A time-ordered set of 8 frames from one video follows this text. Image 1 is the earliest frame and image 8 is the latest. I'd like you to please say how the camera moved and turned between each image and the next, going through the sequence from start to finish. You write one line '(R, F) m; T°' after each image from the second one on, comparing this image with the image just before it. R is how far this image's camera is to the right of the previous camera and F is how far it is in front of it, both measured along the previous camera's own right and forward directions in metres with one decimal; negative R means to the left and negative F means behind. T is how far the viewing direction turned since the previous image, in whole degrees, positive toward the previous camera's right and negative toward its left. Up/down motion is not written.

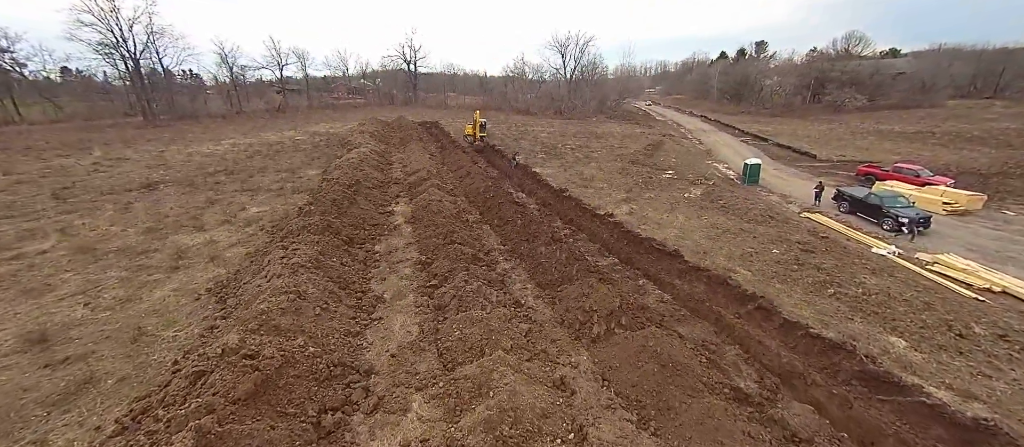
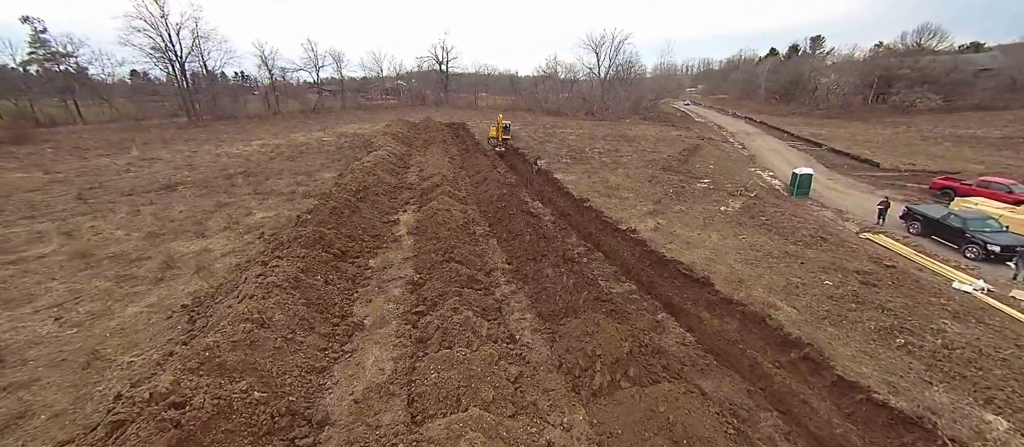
(+0.6, +0.9) m; -5°
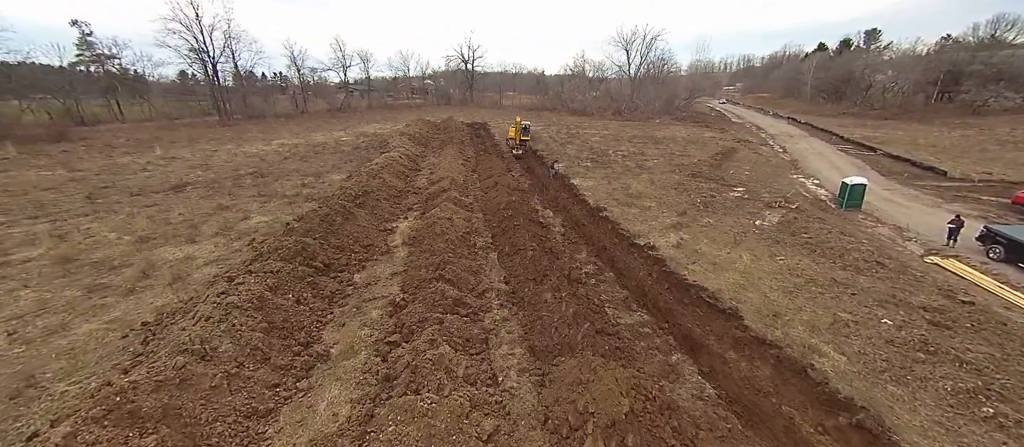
(+0.6, +1.0) m; -4°
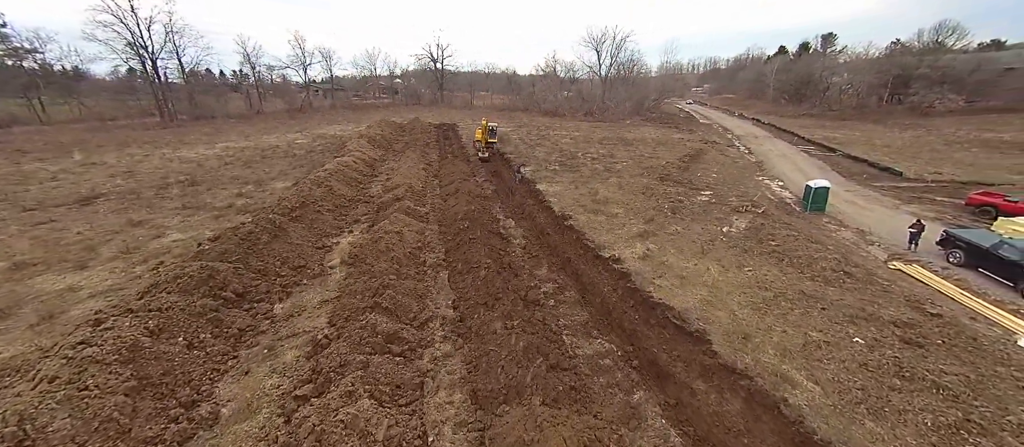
(+0.6, +0.8) m; +4°
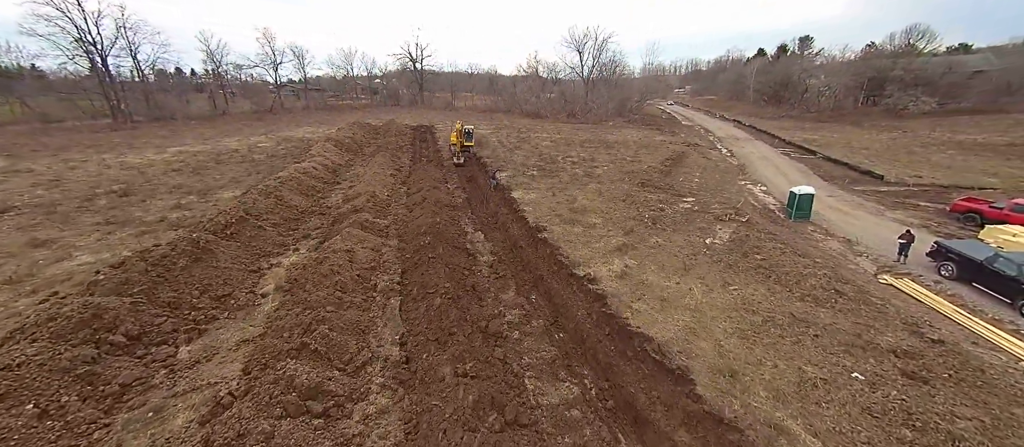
(+0.5, +1.0) m; +2°
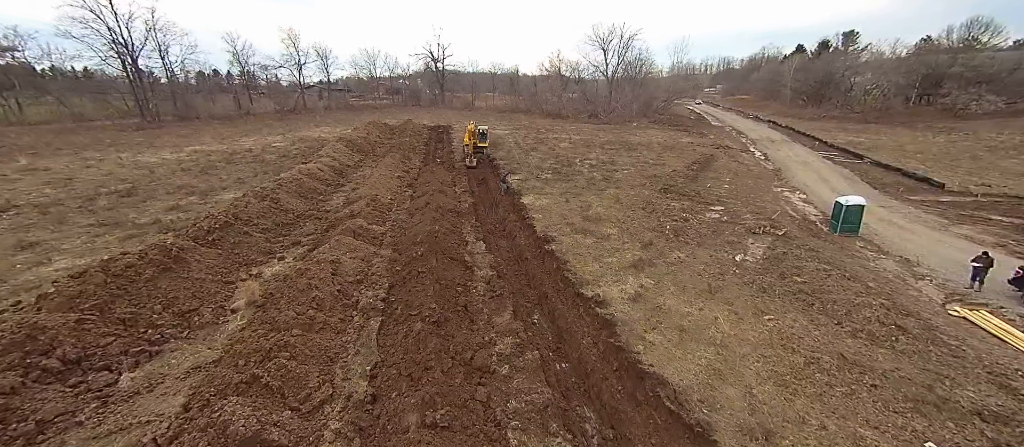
(+0.5, +1.0) m; -3°
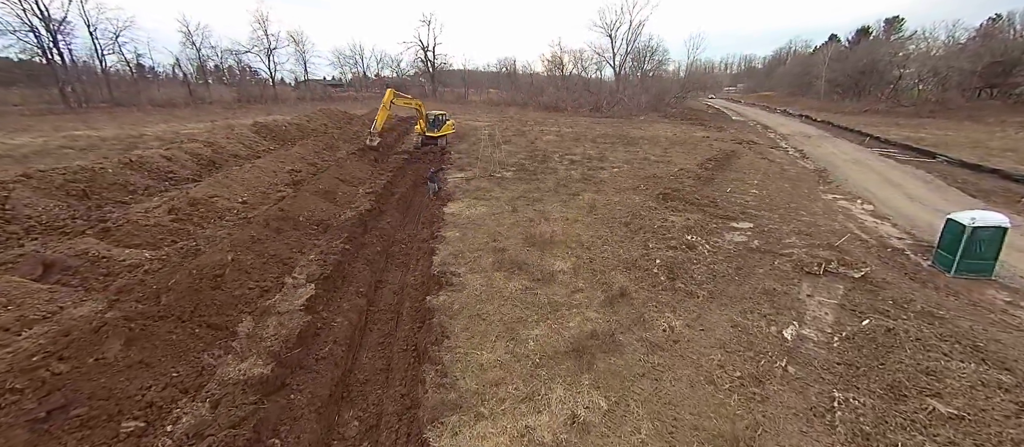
(+2.4, +4.7) m; -2°
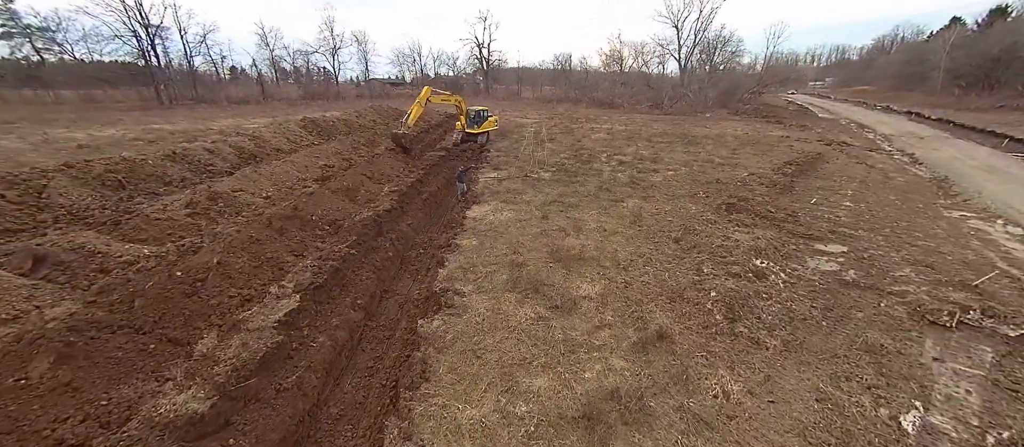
(+0.5, +1.1) m; -8°
